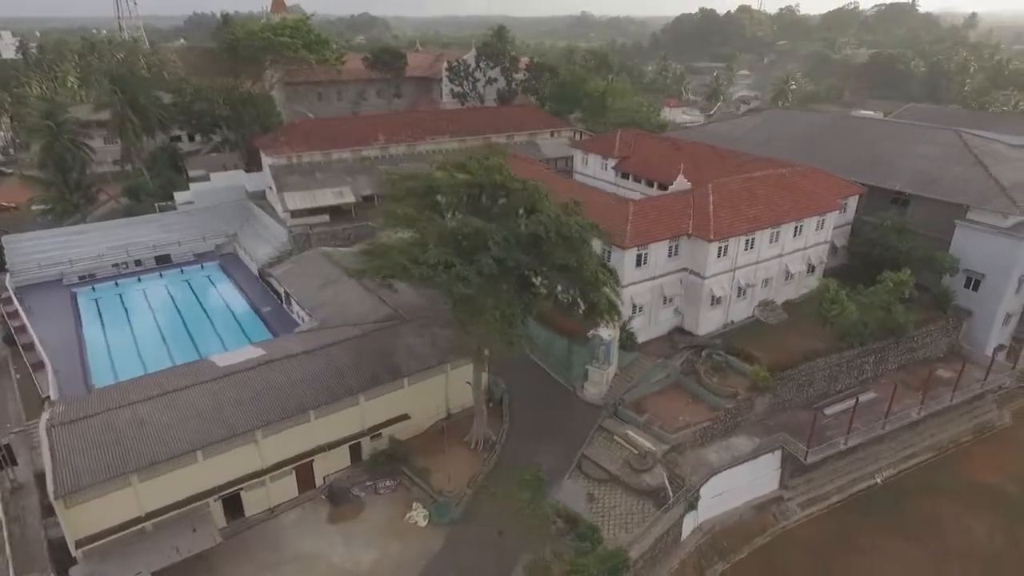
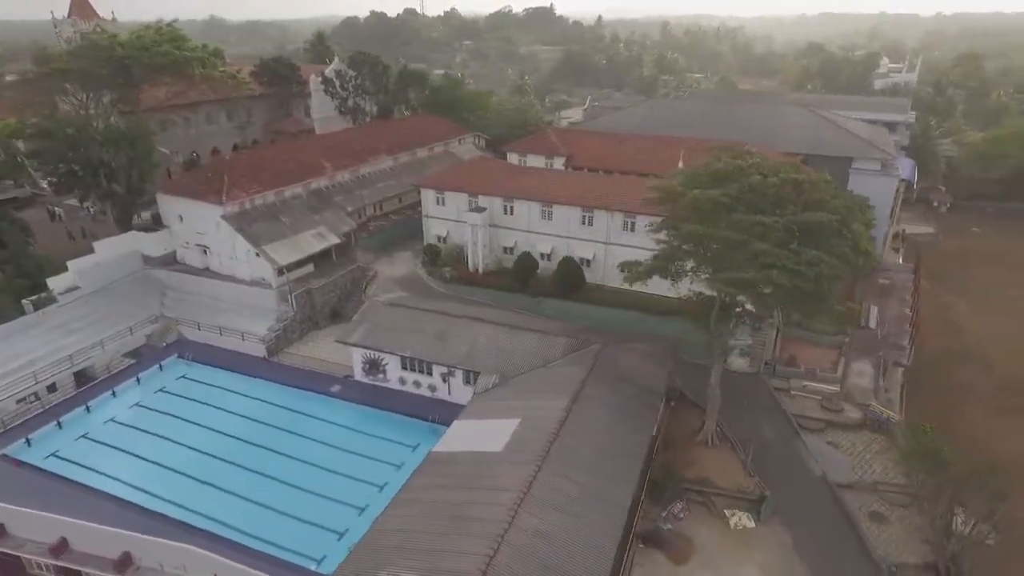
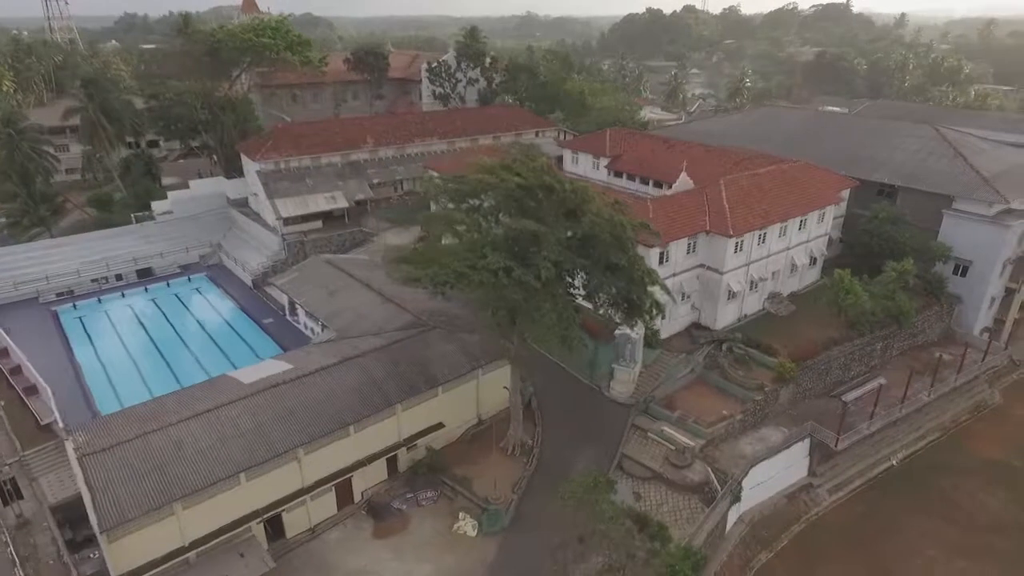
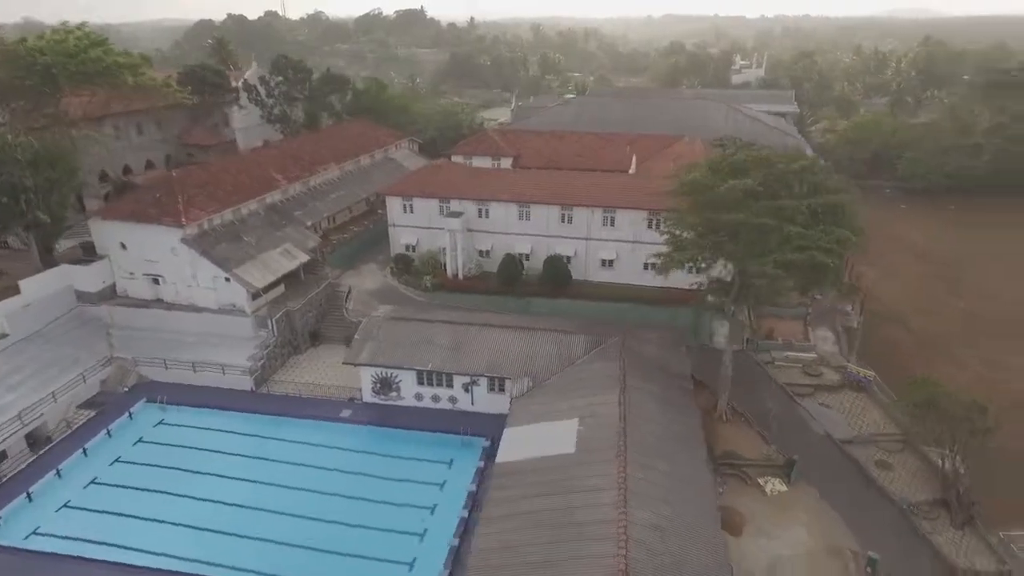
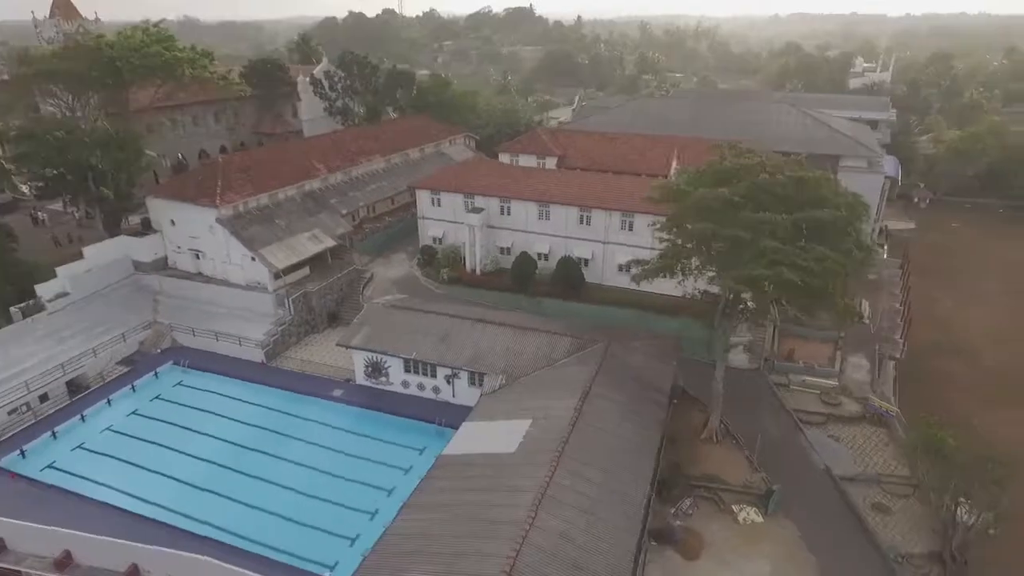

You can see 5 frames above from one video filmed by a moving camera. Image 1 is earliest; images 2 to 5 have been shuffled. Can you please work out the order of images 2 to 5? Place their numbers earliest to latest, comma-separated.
3, 2, 5, 4
